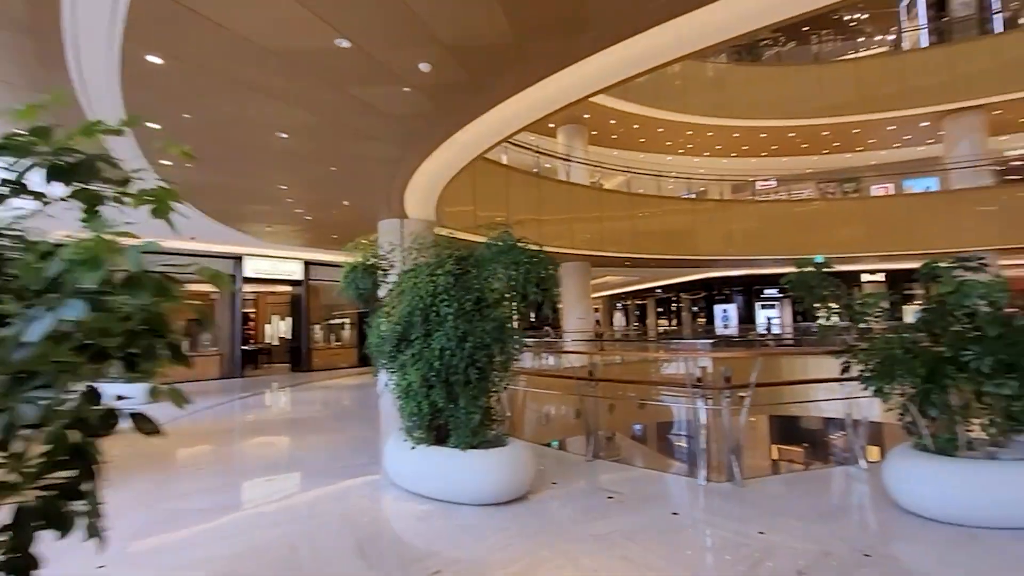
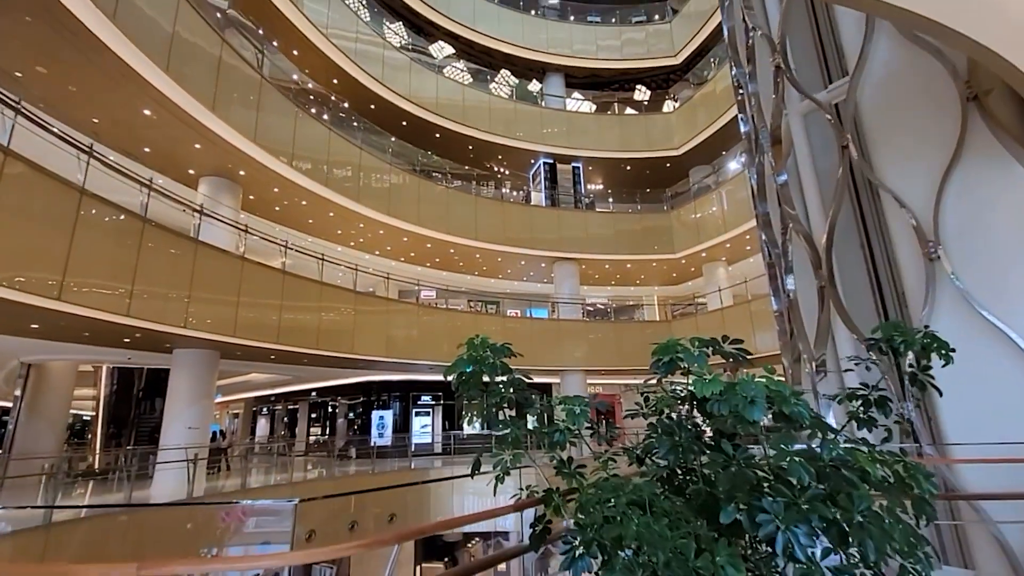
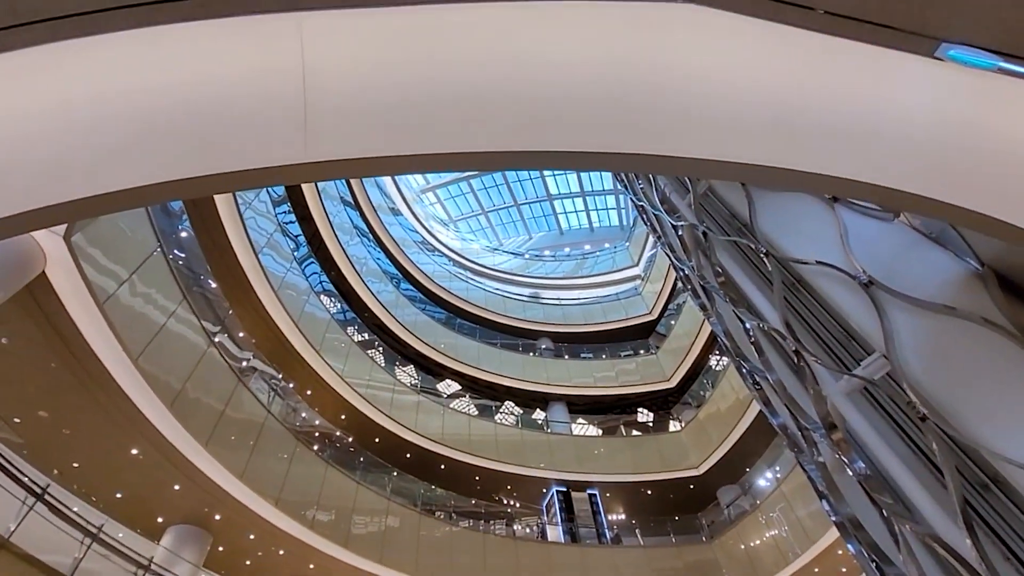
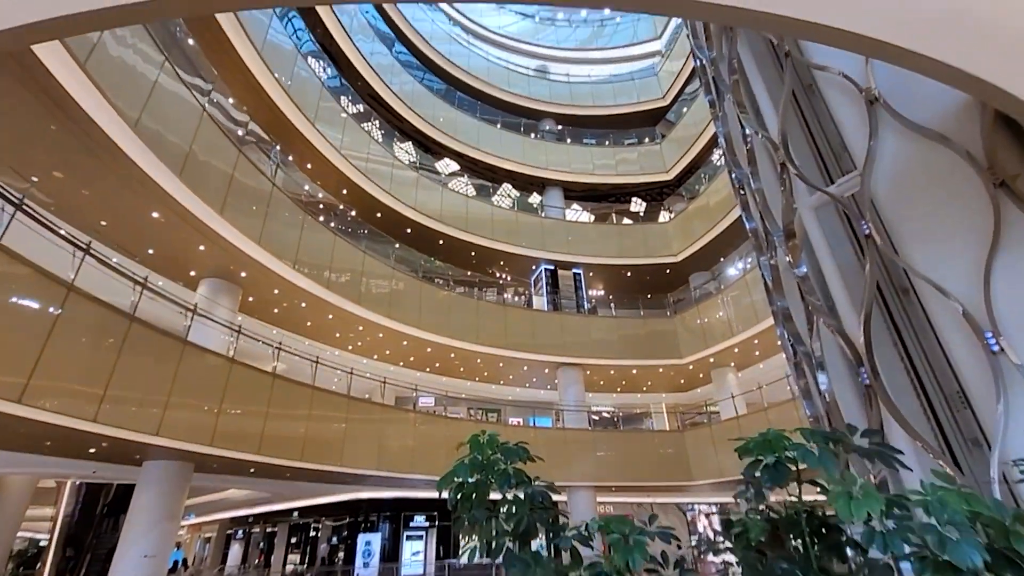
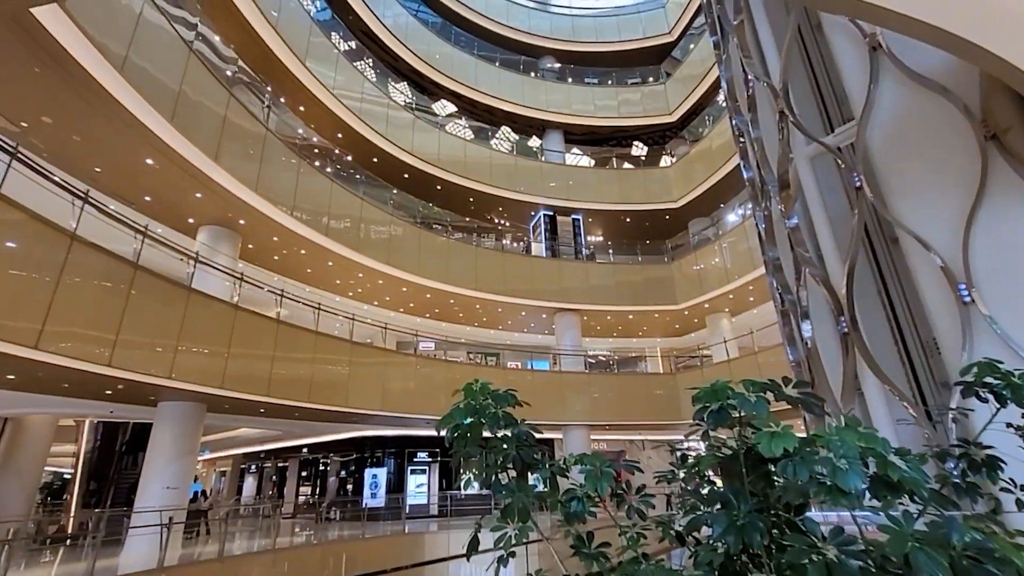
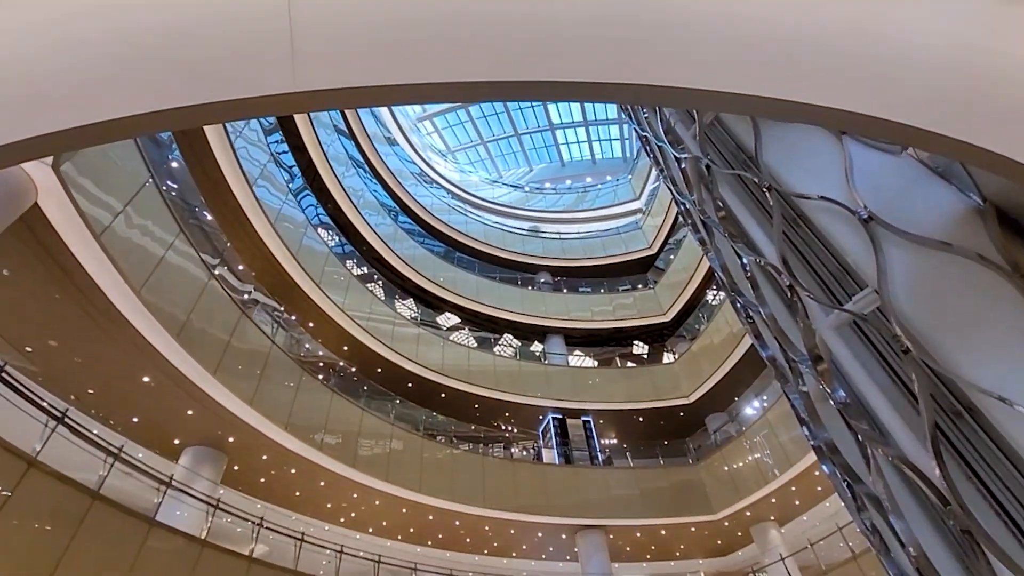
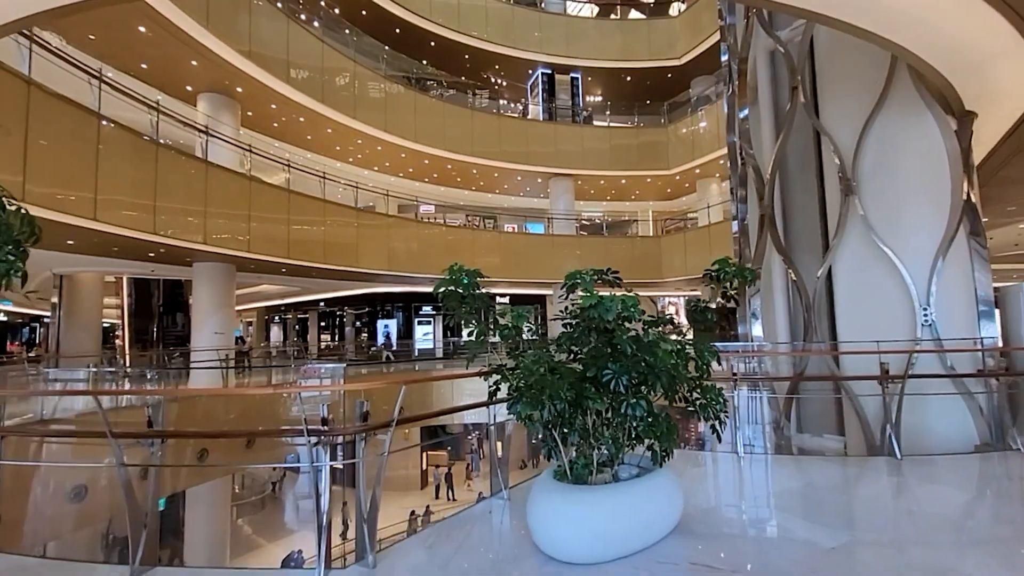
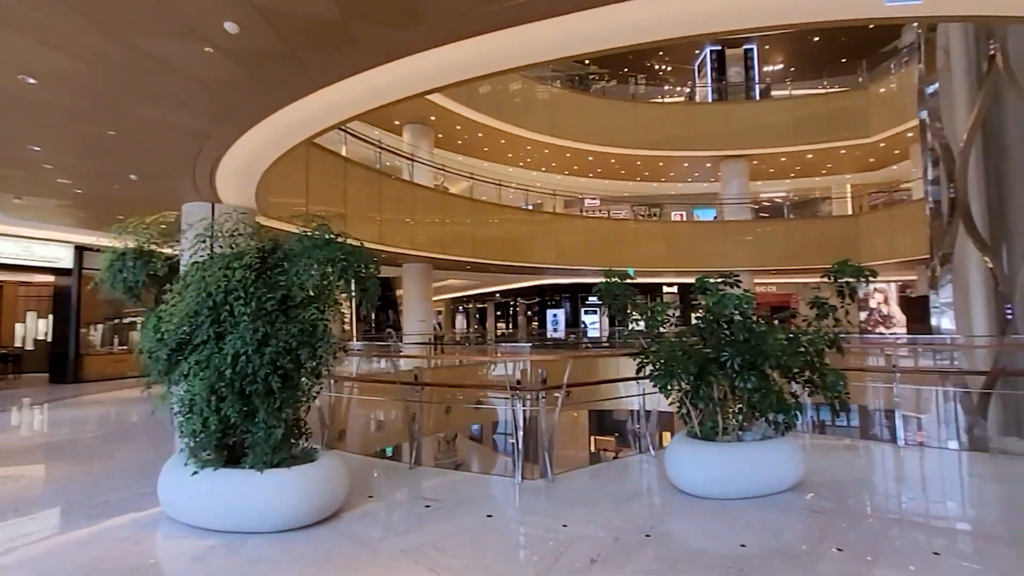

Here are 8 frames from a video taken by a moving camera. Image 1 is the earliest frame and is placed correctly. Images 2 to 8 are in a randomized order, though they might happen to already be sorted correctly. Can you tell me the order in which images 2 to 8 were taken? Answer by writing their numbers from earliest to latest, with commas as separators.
8, 7, 2, 5, 4, 6, 3
